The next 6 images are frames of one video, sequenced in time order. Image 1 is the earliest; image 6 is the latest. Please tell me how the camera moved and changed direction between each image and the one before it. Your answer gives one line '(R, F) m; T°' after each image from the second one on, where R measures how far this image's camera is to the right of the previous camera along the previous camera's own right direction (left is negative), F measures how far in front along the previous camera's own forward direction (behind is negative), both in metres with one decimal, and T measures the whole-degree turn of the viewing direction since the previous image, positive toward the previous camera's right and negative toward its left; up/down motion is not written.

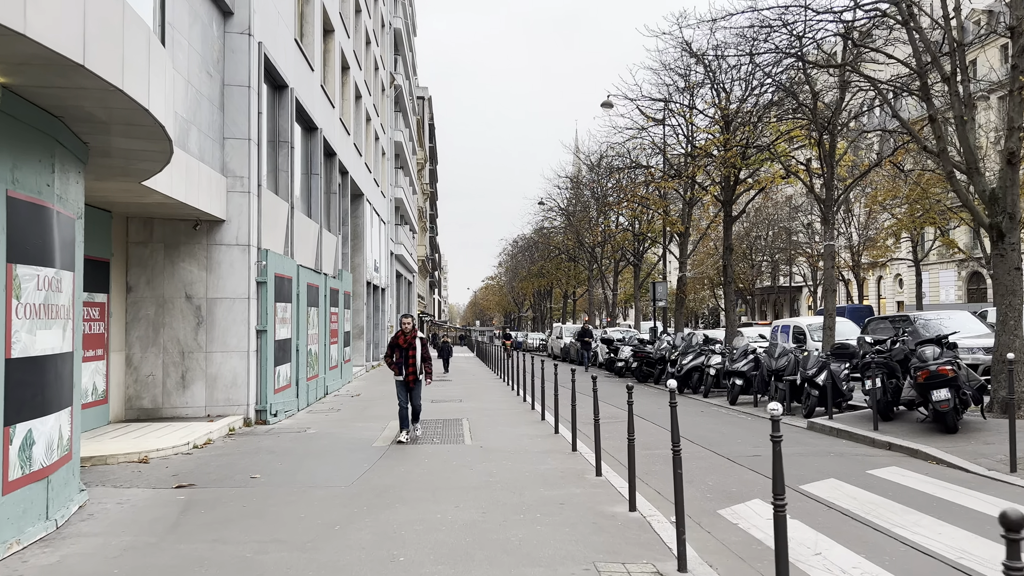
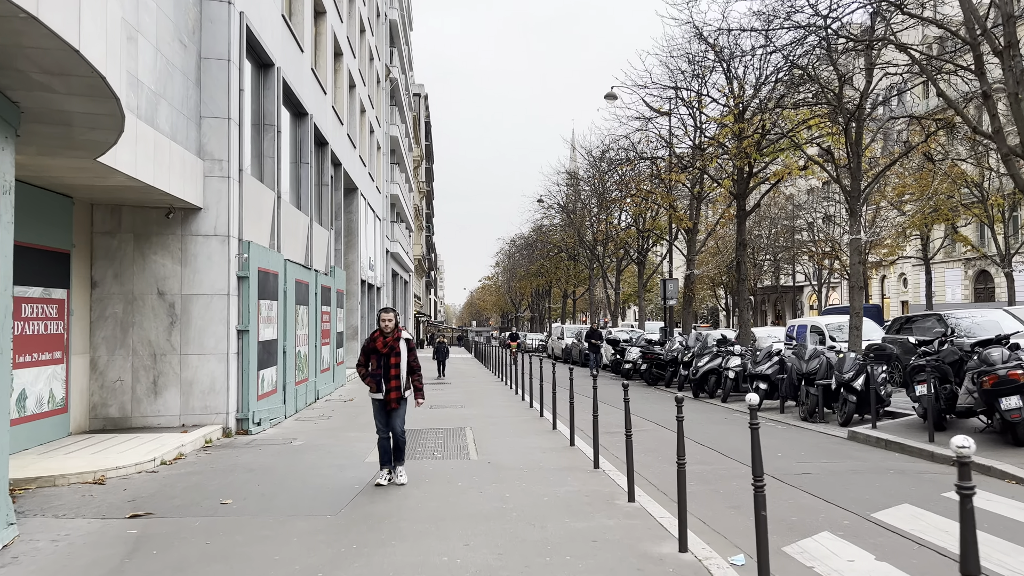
(-0.2, +1.2) m; 0°
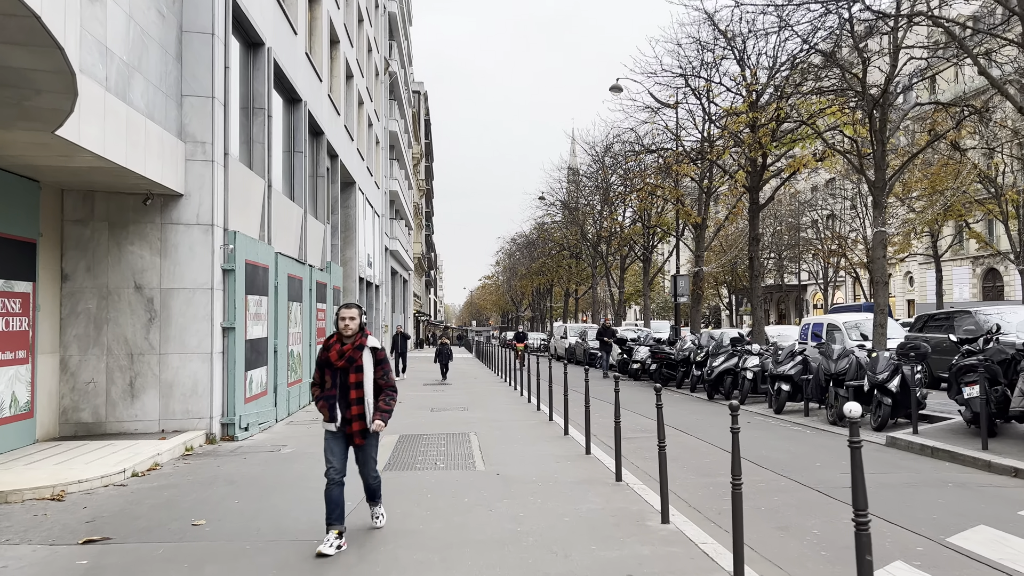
(-0.1, +0.9) m; 0°
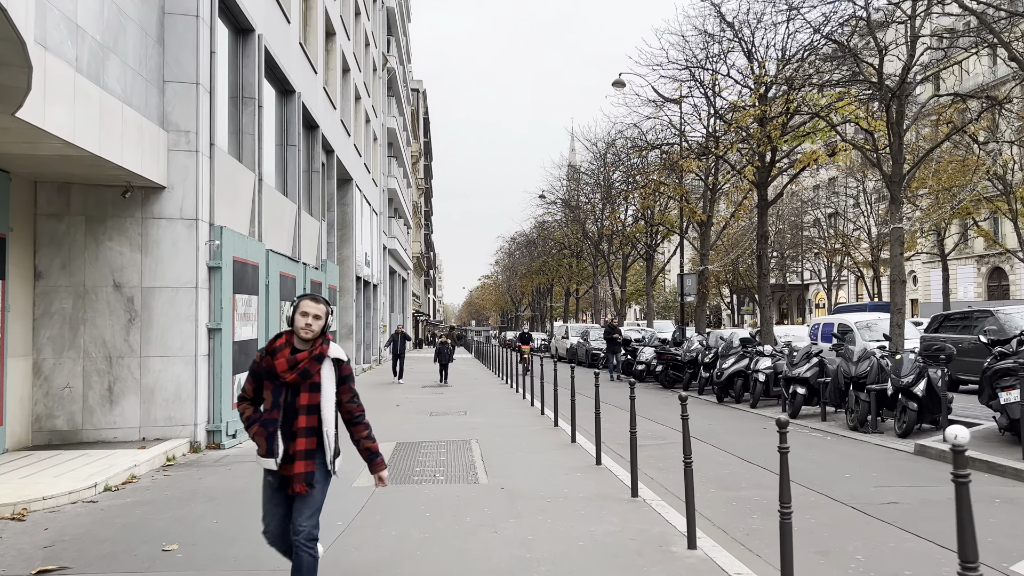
(-0.1, +0.6) m; 0°
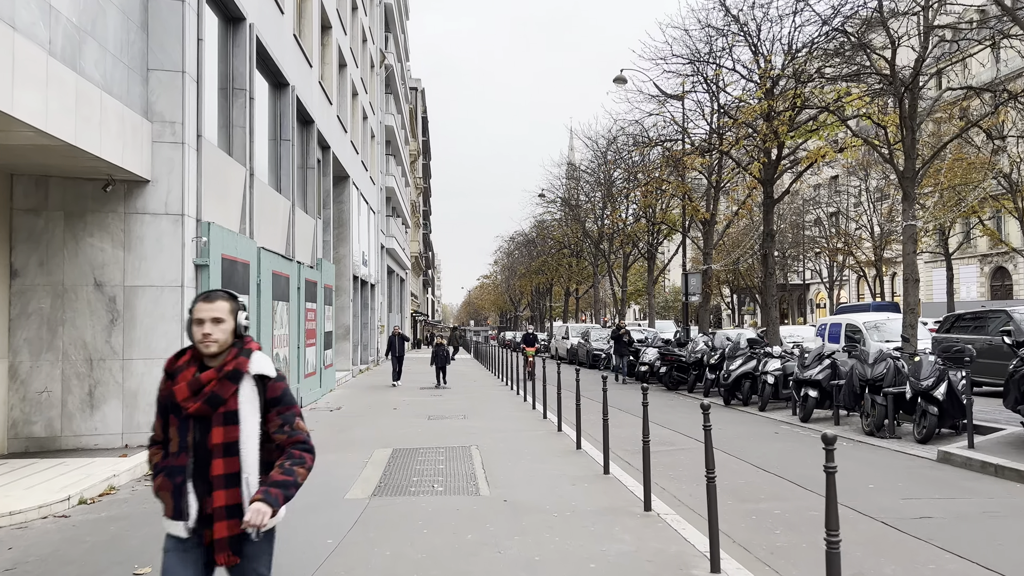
(0.0, +0.5) m; 0°
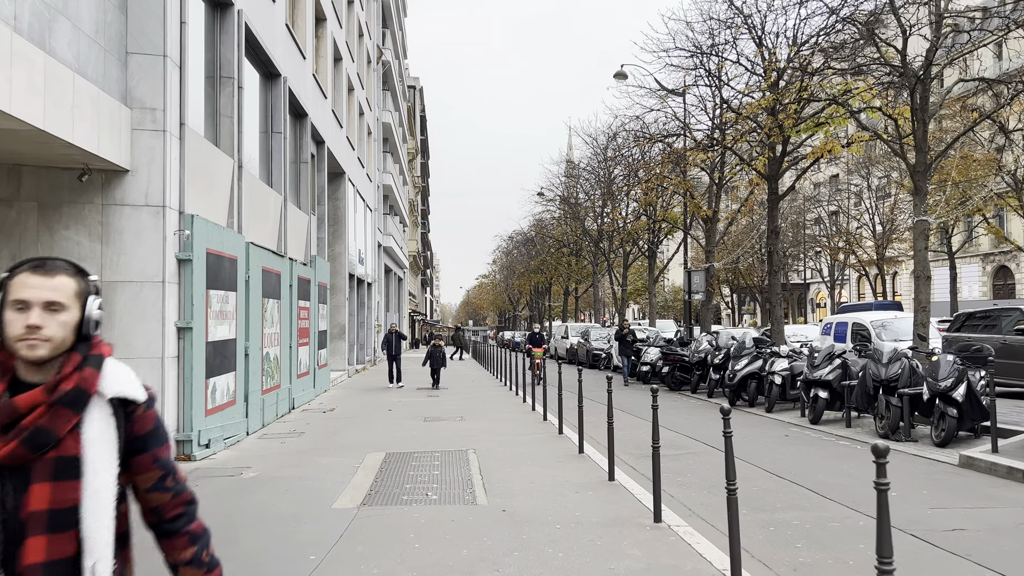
(0.0, +0.5) m; 0°
